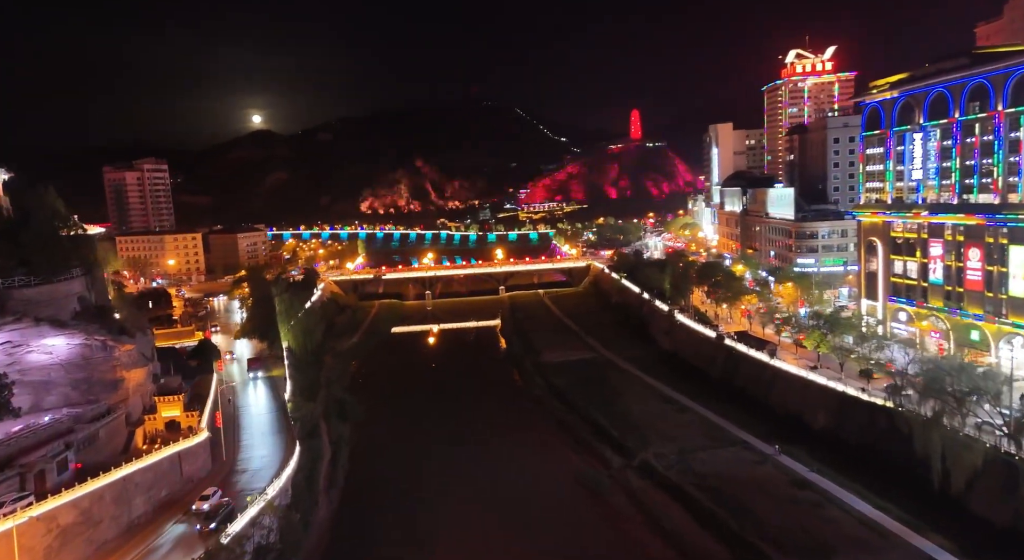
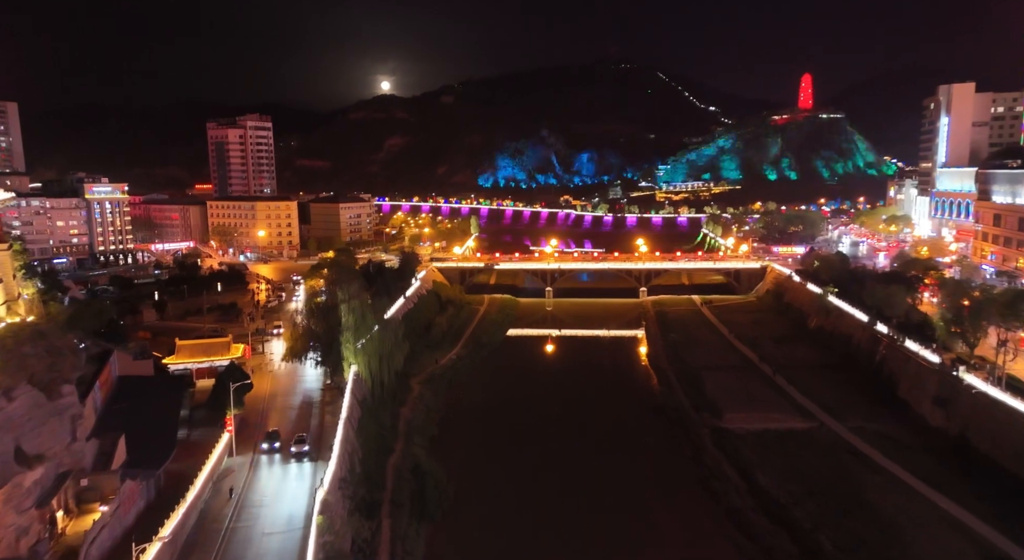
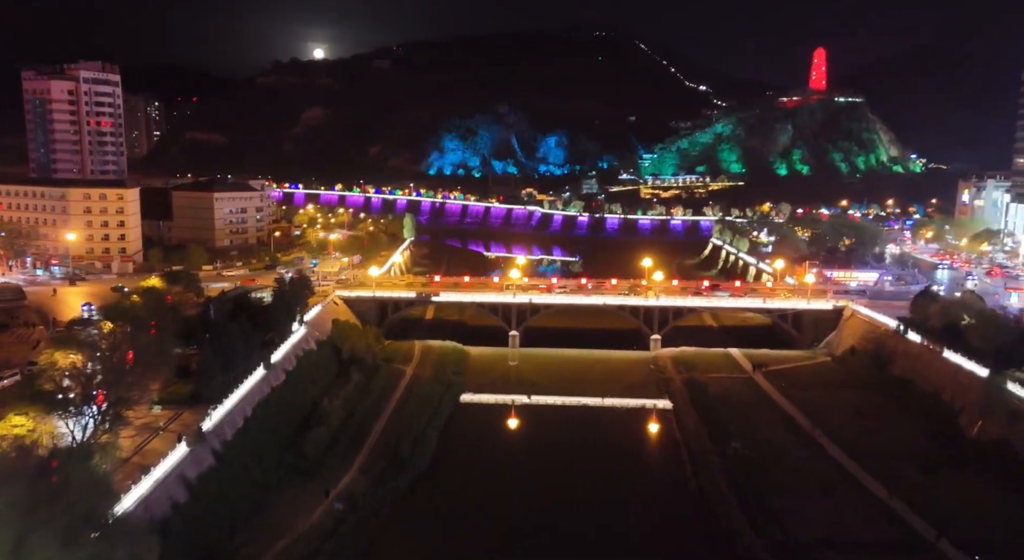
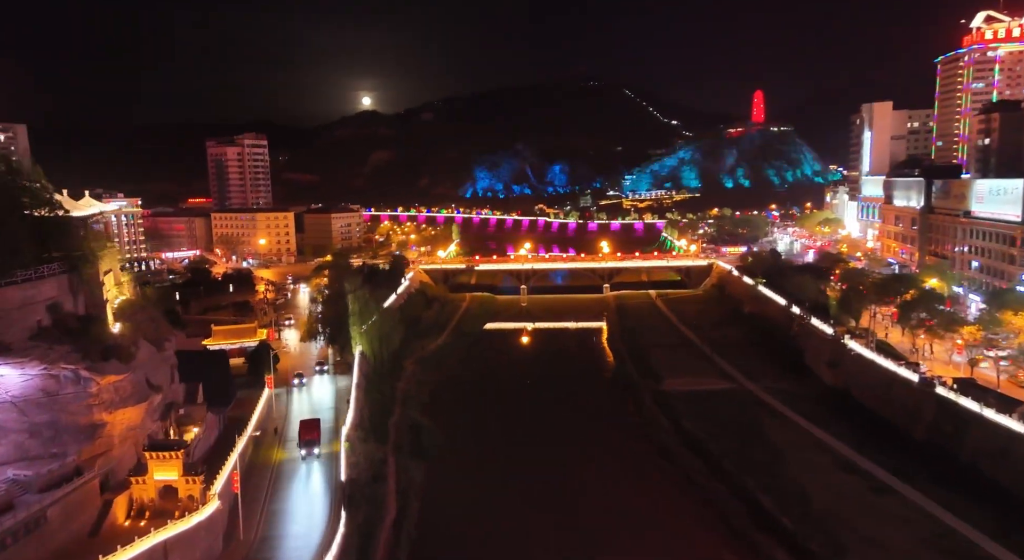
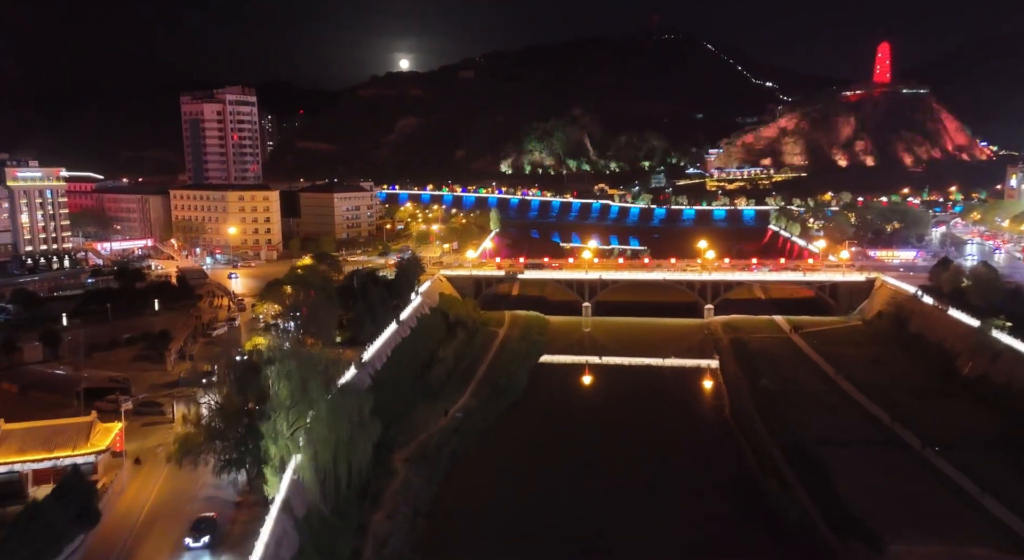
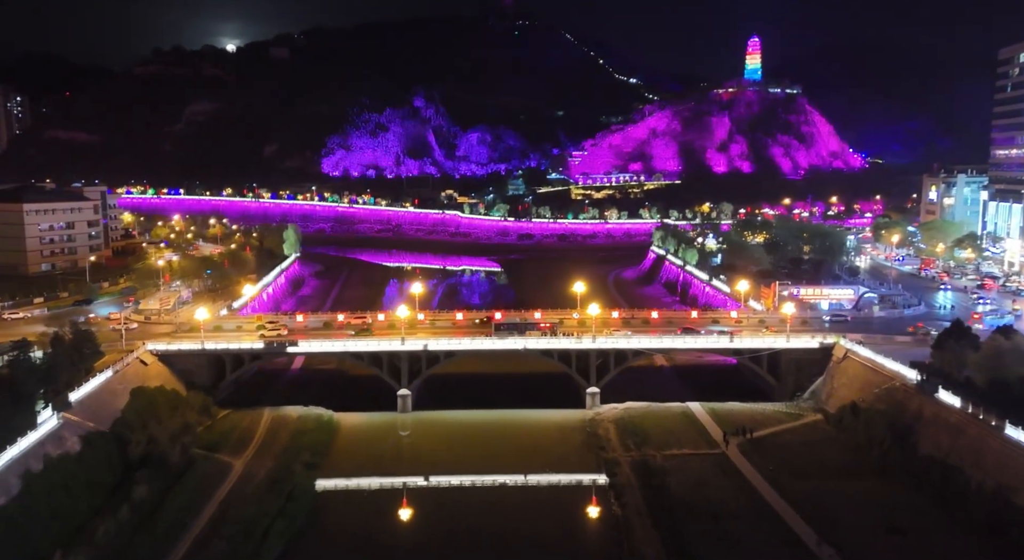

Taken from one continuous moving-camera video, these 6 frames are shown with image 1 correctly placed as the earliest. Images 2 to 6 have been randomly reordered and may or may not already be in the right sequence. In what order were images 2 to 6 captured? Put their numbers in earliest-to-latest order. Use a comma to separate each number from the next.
4, 2, 5, 3, 6
